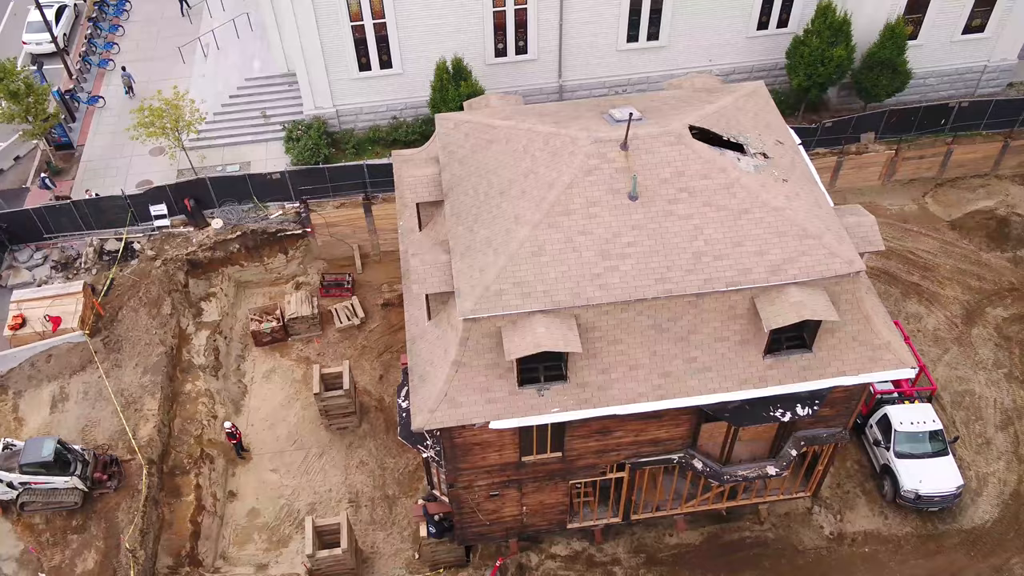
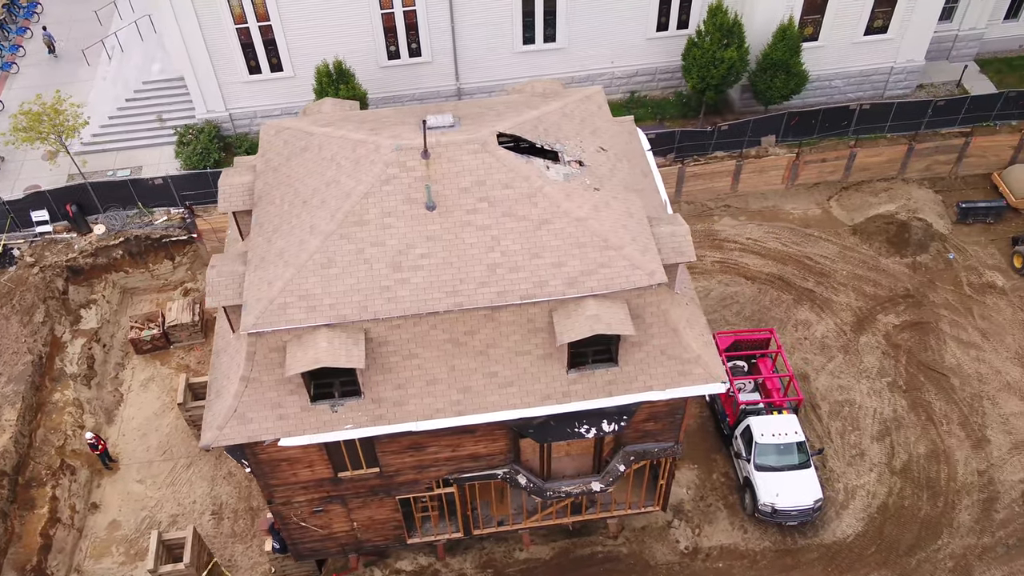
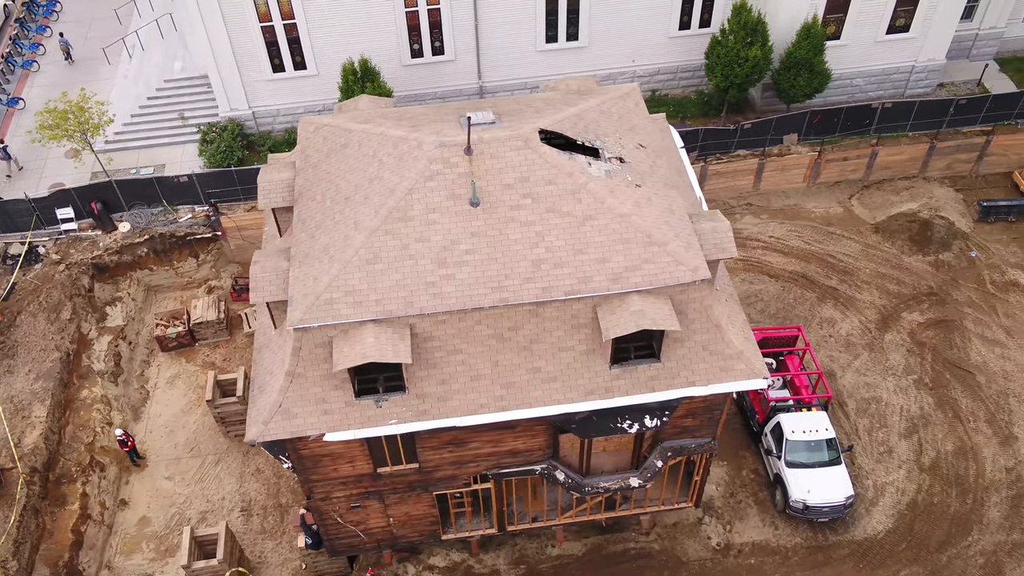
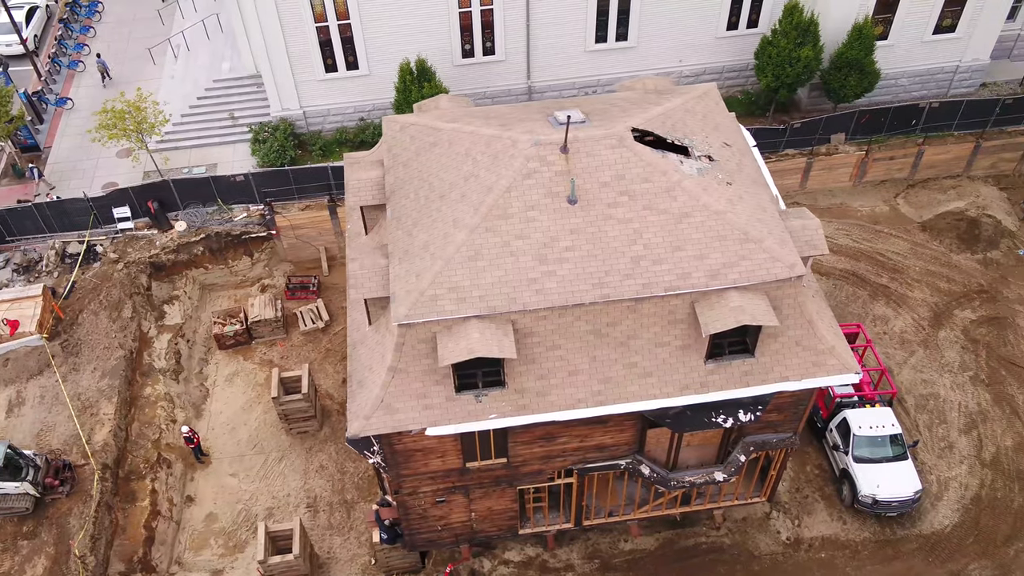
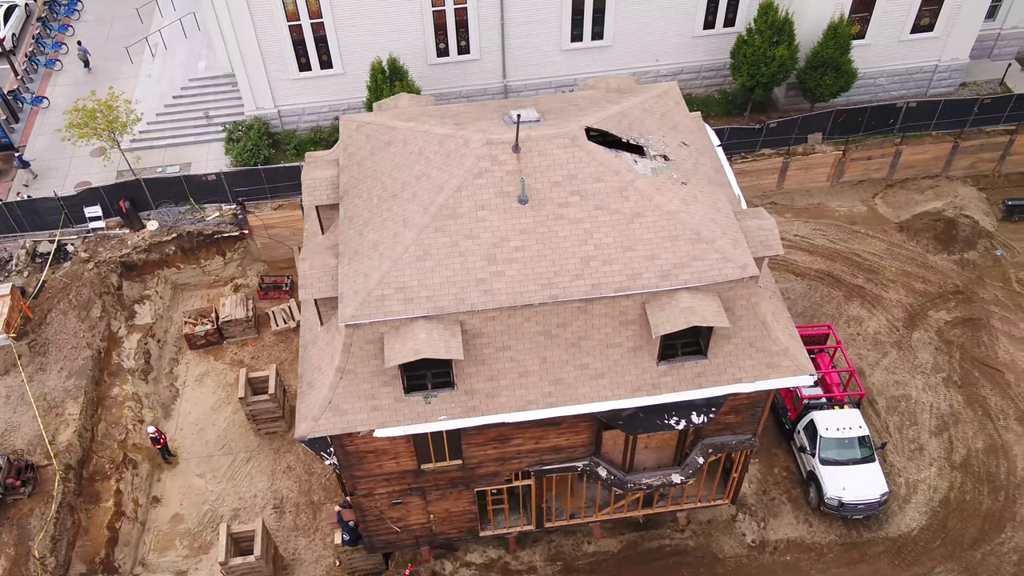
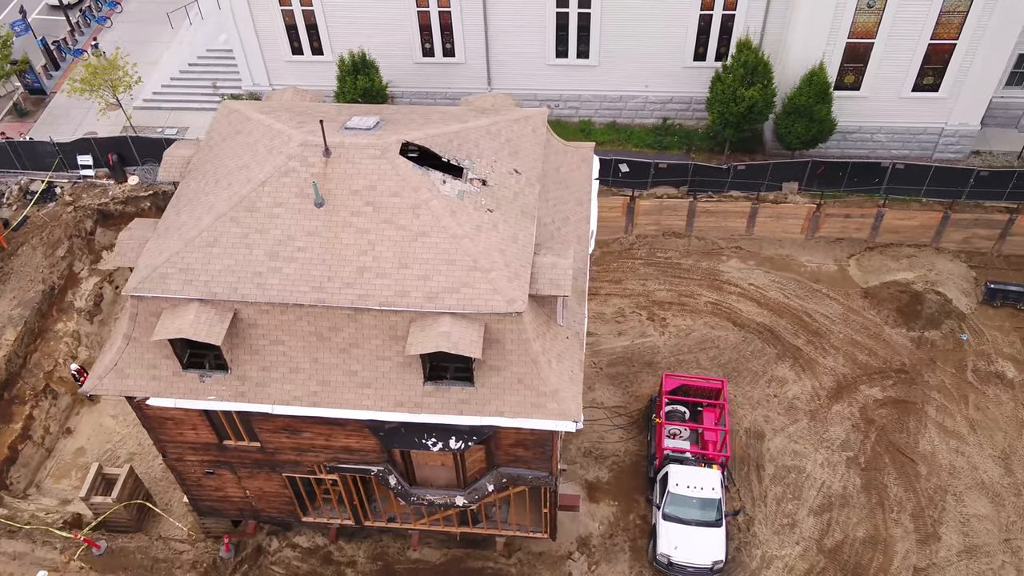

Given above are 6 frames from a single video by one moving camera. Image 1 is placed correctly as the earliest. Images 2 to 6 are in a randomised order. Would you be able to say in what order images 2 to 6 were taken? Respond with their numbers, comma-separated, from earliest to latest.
4, 5, 3, 2, 6
